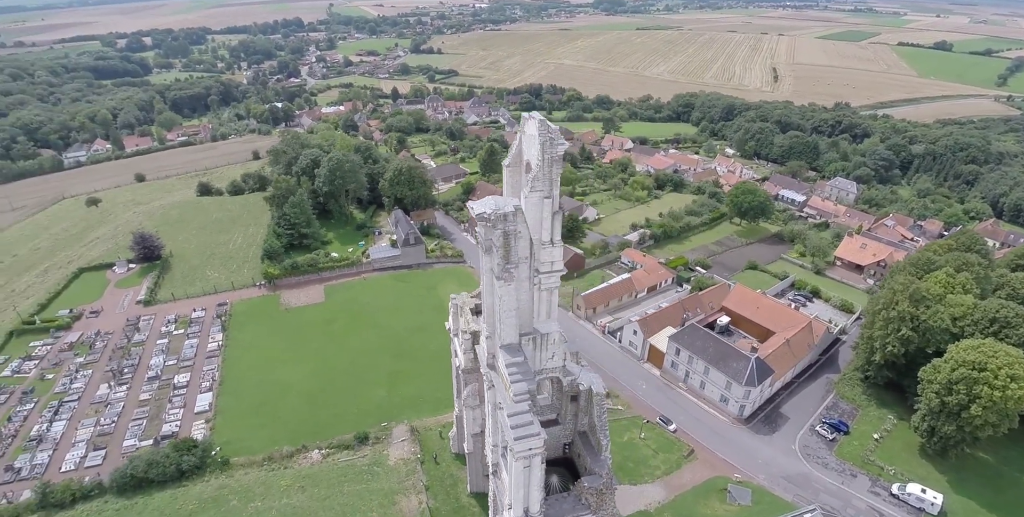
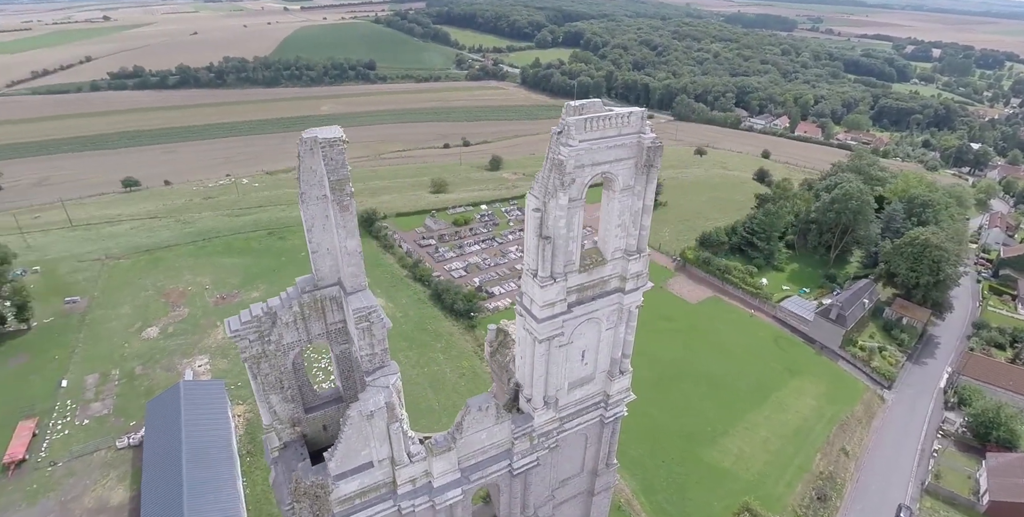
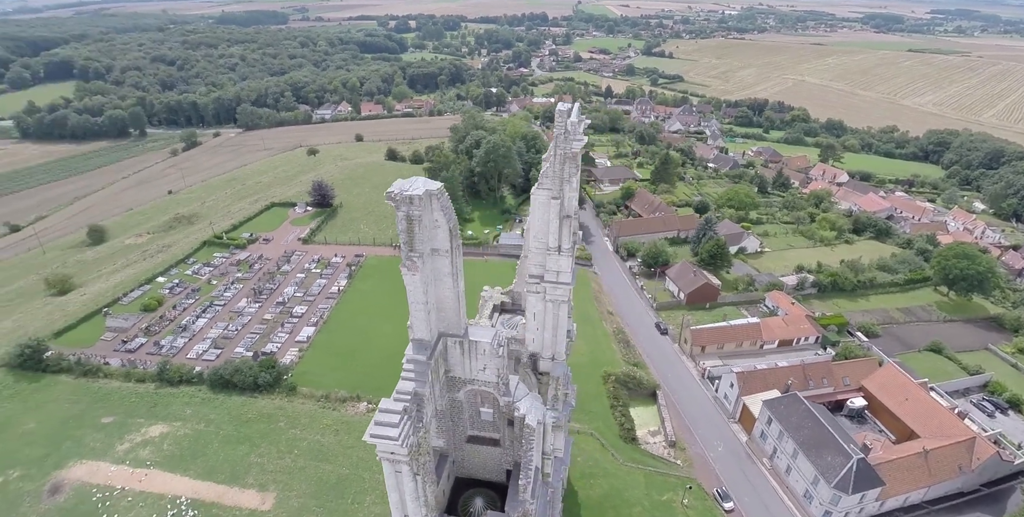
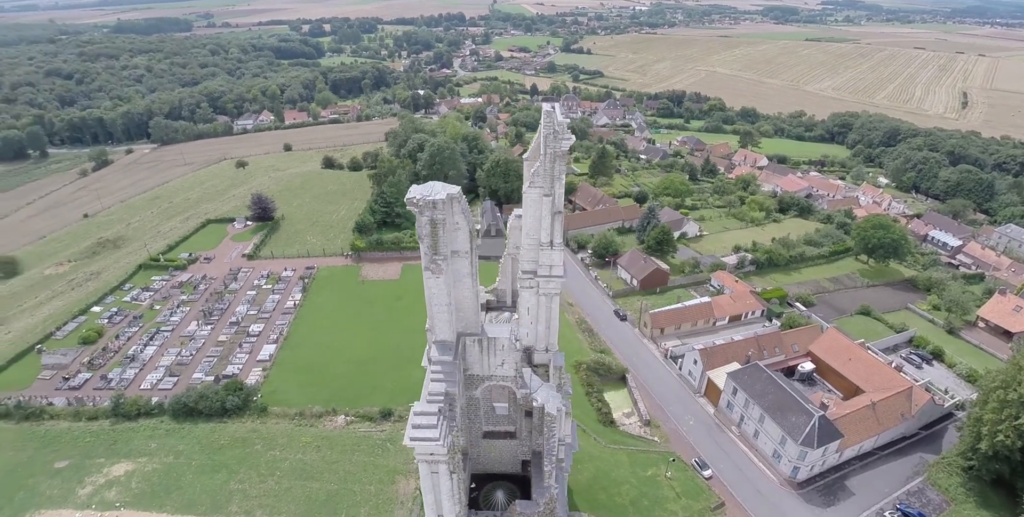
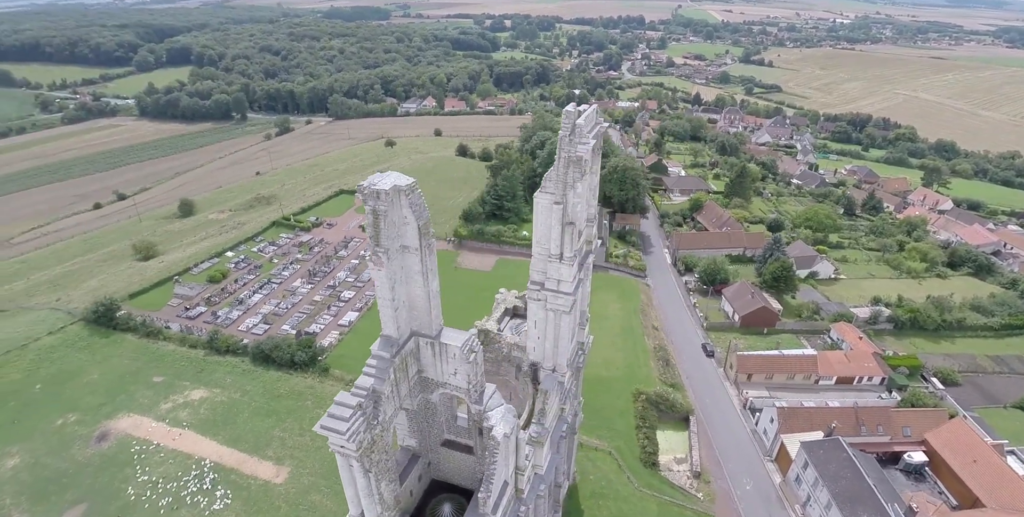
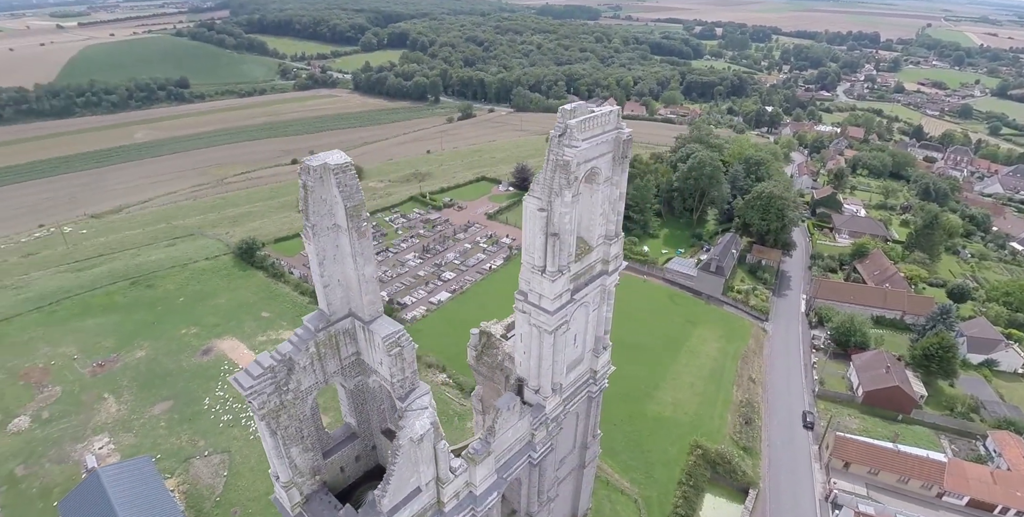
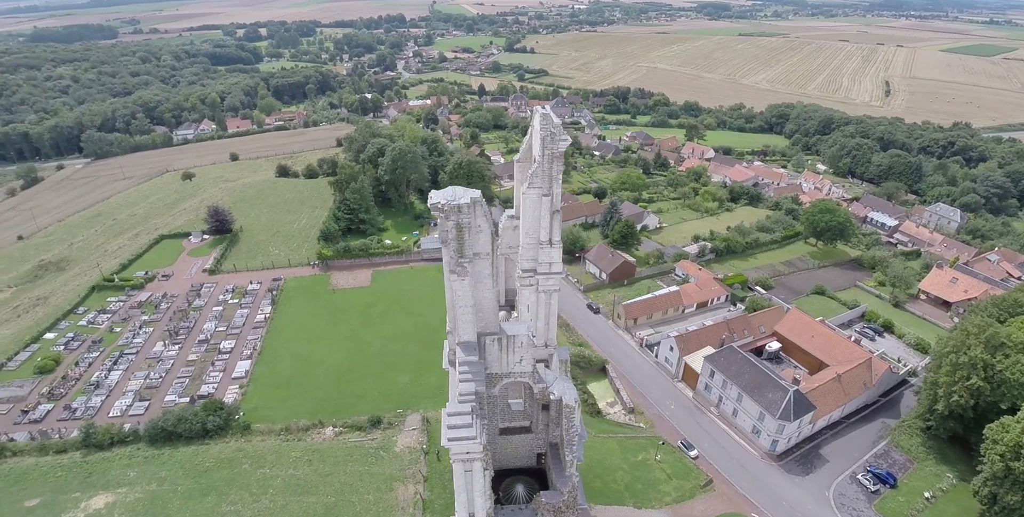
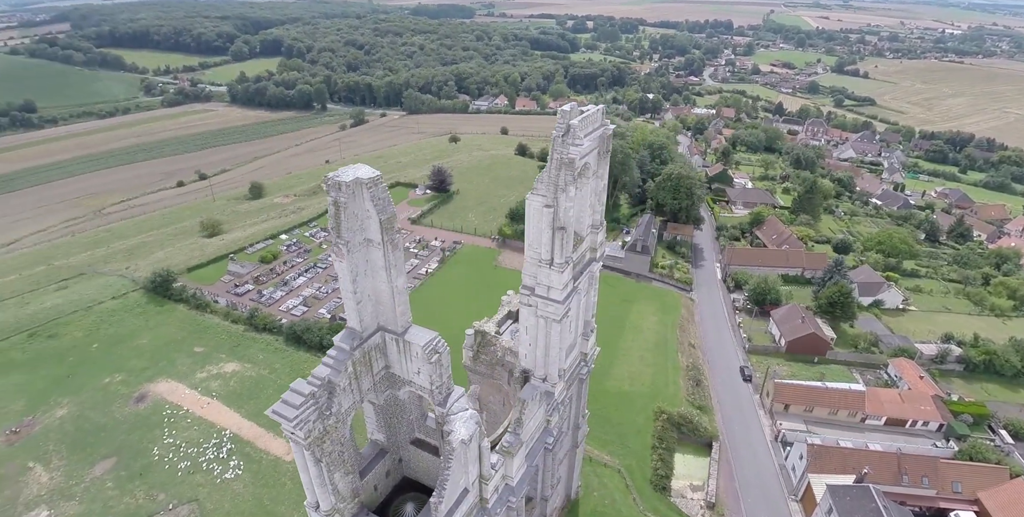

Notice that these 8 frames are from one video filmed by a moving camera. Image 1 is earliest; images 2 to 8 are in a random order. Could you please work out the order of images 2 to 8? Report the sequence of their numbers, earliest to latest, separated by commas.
7, 4, 3, 5, 8, 6, 2
